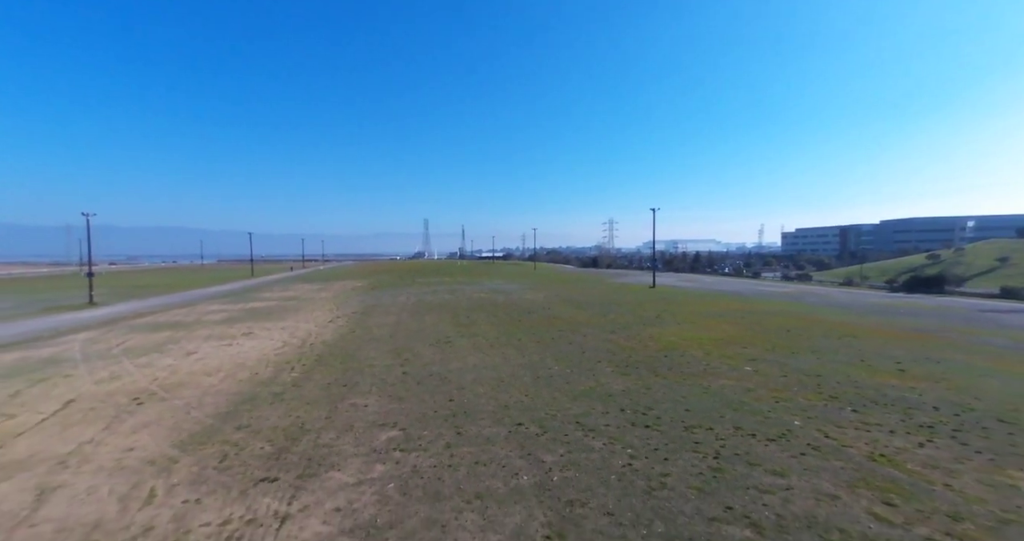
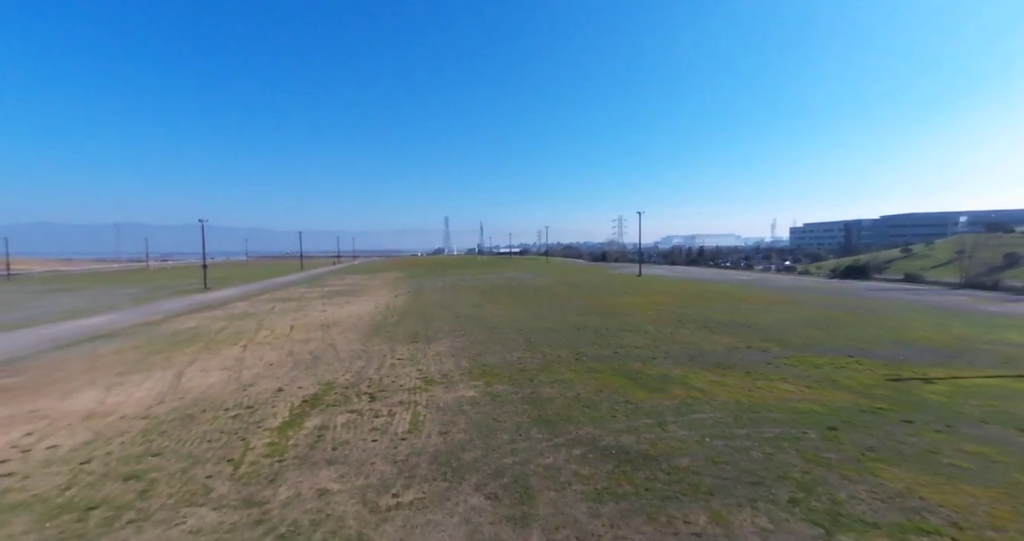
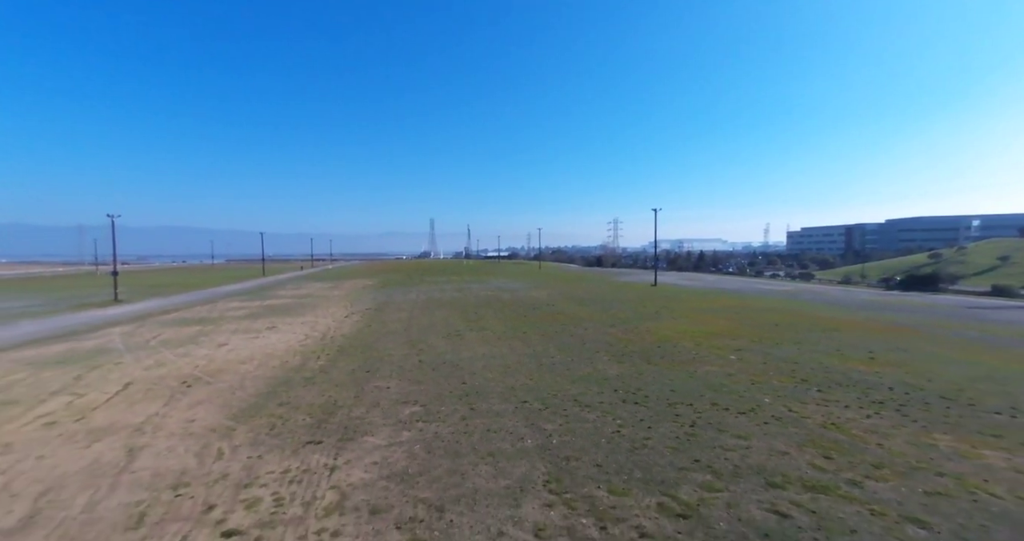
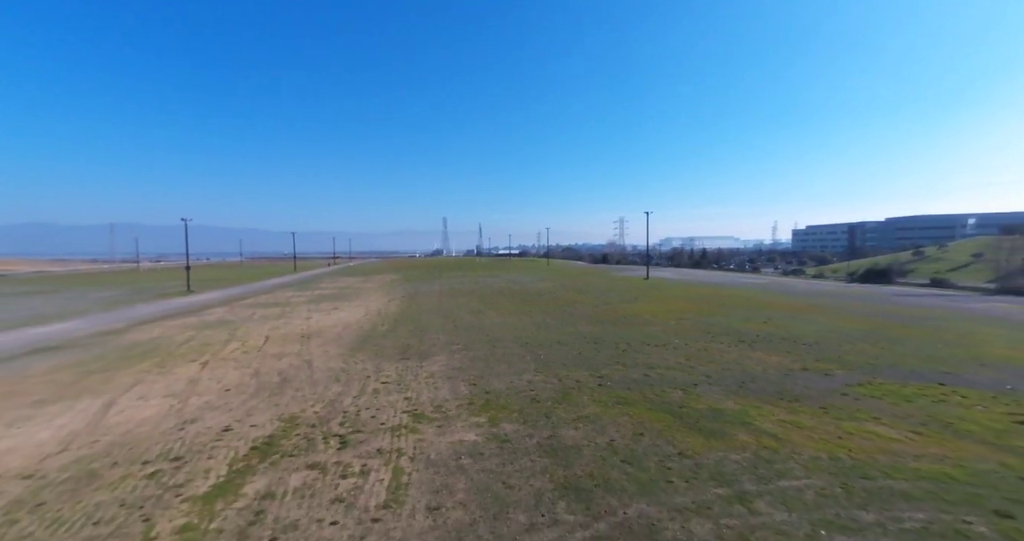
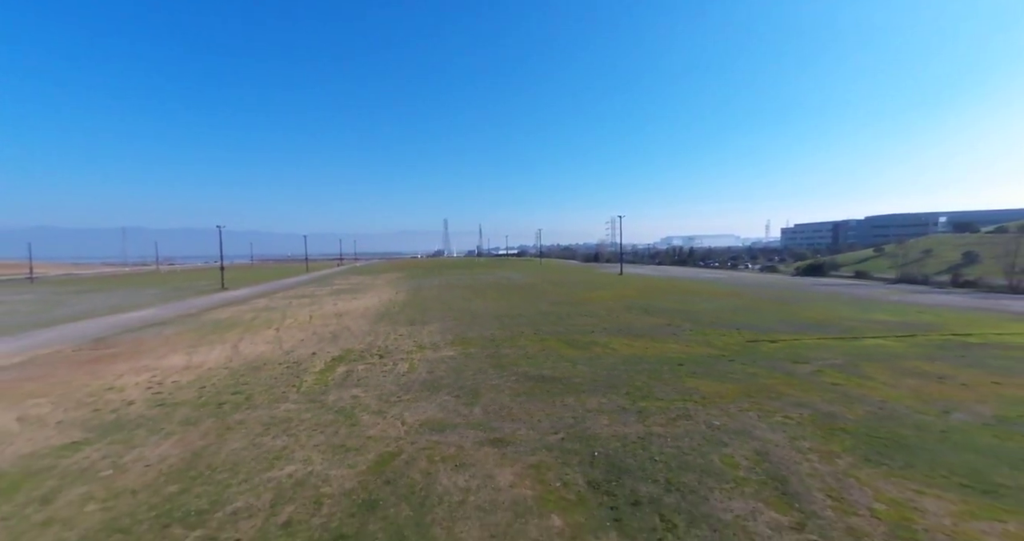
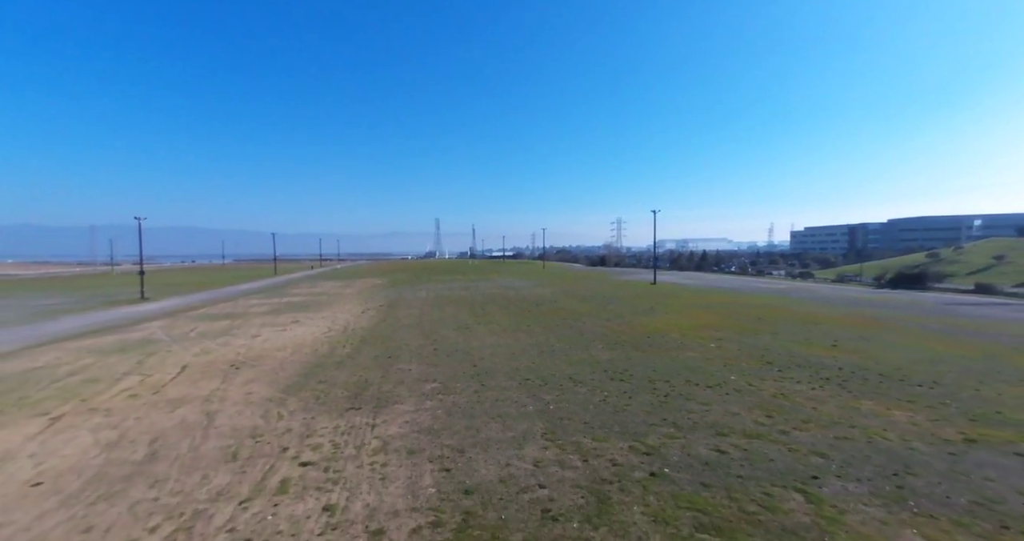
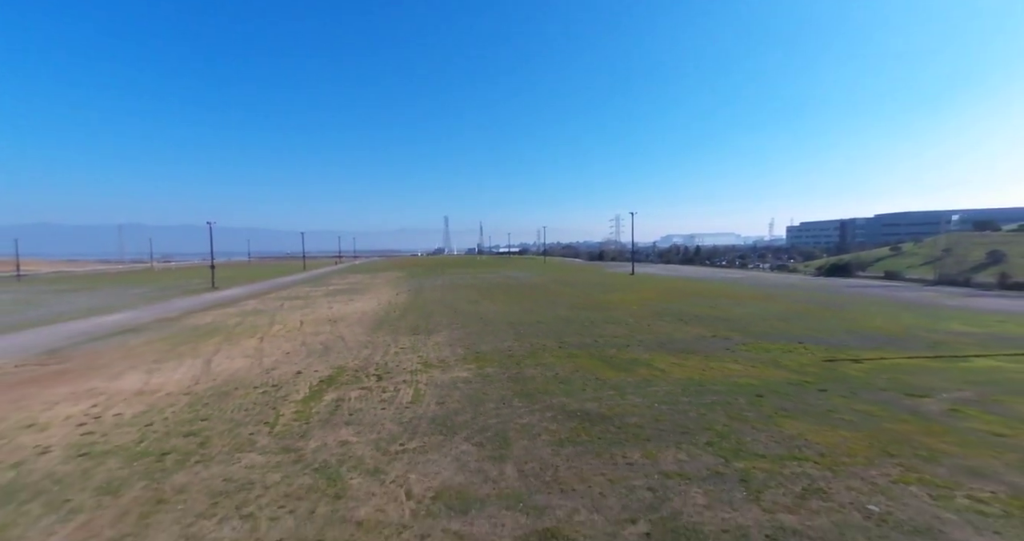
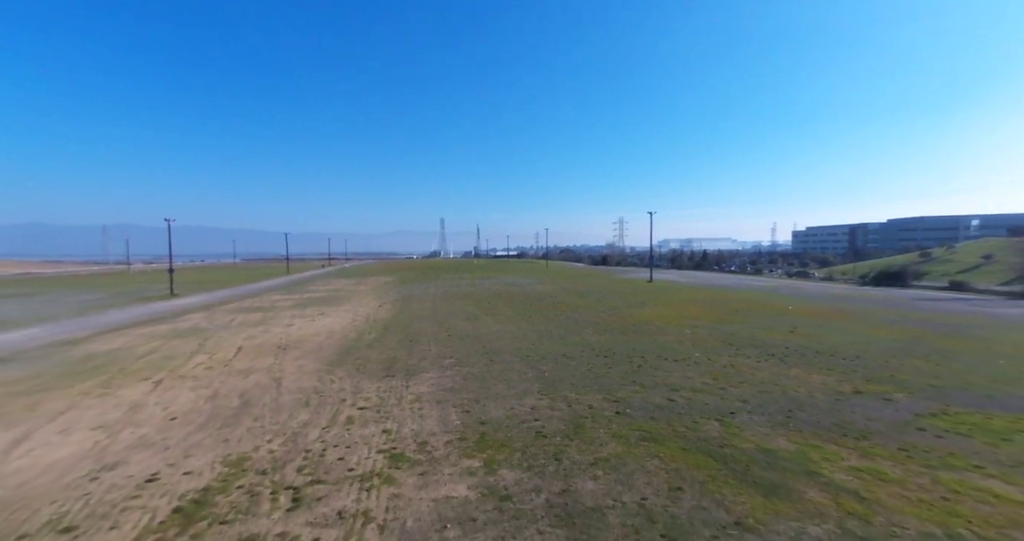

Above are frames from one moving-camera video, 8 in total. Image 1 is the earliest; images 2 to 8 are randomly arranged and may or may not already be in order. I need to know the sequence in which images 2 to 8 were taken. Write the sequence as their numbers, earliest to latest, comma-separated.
3, 6, 8, 4, 2, 7, 5
